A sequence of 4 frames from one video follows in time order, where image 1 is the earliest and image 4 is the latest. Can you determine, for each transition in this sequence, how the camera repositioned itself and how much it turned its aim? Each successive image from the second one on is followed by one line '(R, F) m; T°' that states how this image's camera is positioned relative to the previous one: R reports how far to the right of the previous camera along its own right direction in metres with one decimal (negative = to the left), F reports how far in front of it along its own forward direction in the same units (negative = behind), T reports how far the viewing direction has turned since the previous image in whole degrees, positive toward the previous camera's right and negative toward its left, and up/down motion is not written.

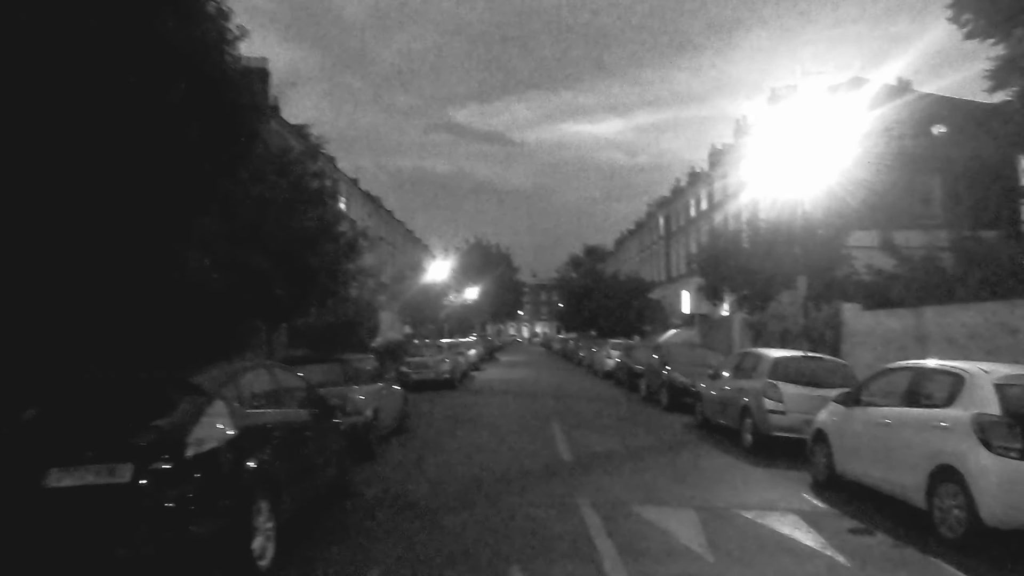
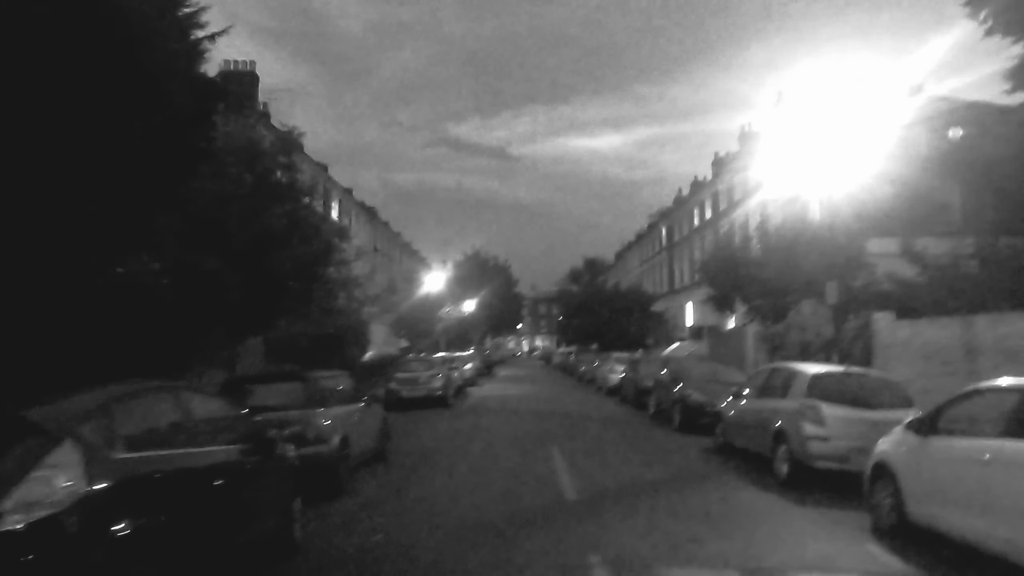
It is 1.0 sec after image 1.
(+0.1, +1.8) m; 0°
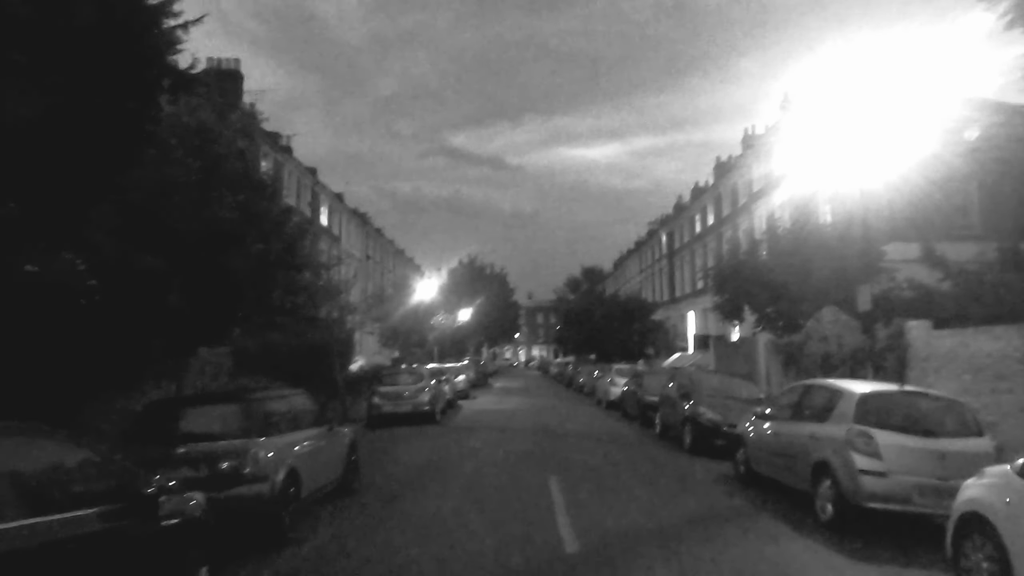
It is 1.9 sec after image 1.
(+0.1, +1.8) m; 0°
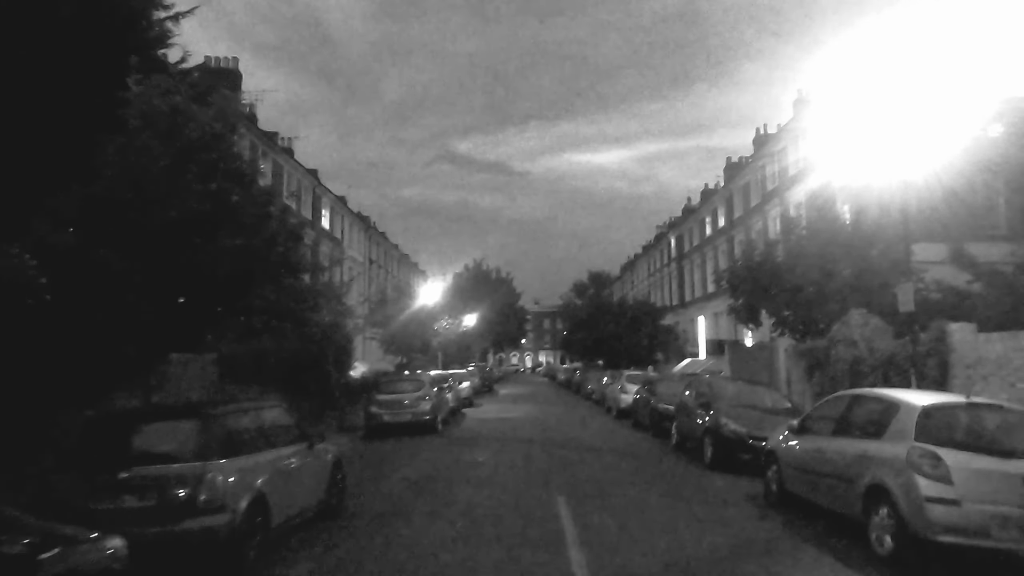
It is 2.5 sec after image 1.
(0.0, +1.2) m; -1°
